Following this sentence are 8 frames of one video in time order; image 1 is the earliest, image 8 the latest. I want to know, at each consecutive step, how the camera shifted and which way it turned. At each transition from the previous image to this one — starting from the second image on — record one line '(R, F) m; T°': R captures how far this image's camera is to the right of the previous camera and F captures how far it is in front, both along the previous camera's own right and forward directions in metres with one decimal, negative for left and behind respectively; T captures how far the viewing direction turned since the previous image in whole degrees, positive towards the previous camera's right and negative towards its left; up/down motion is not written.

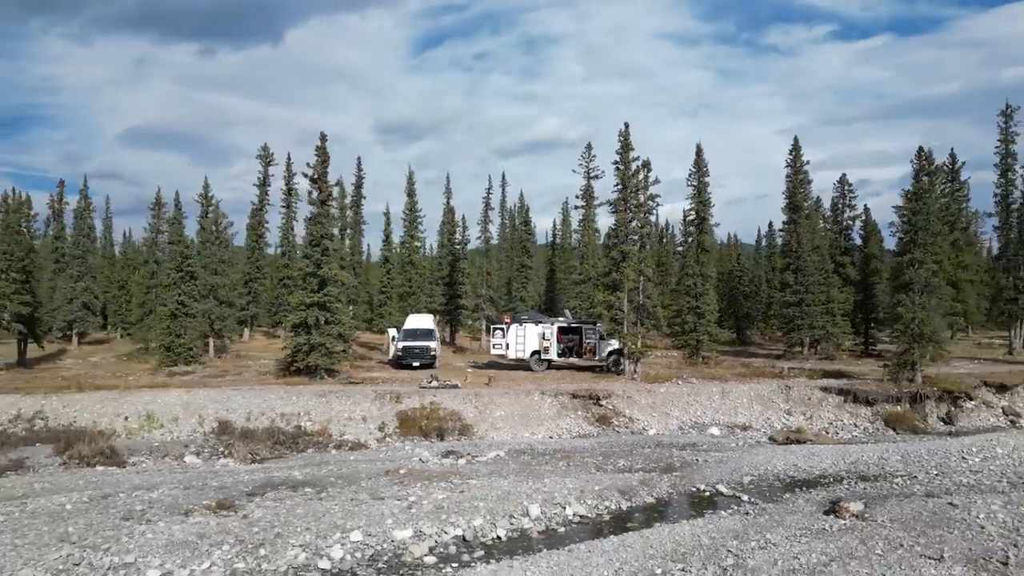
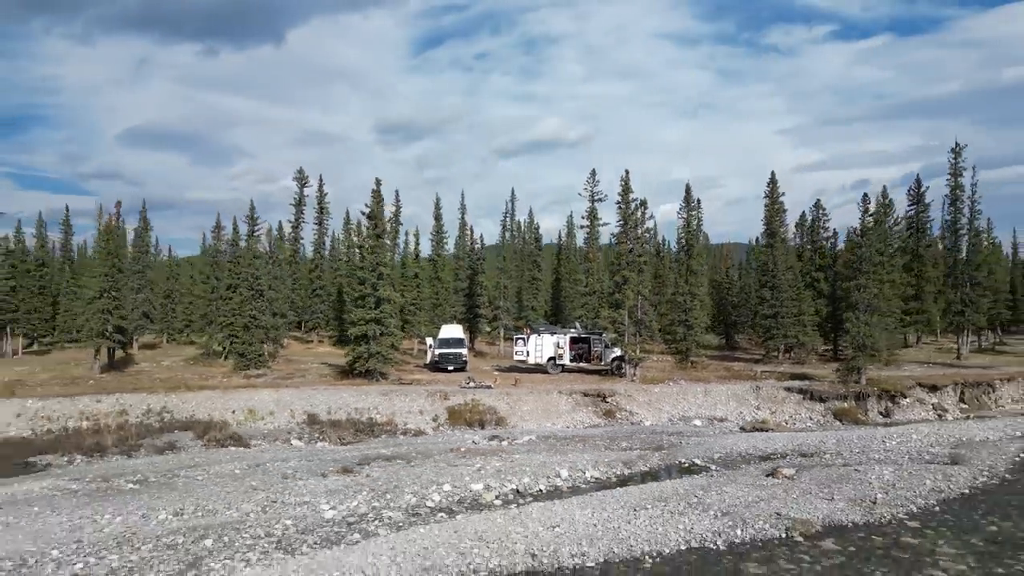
(-1.0, -6.1) m; 0°
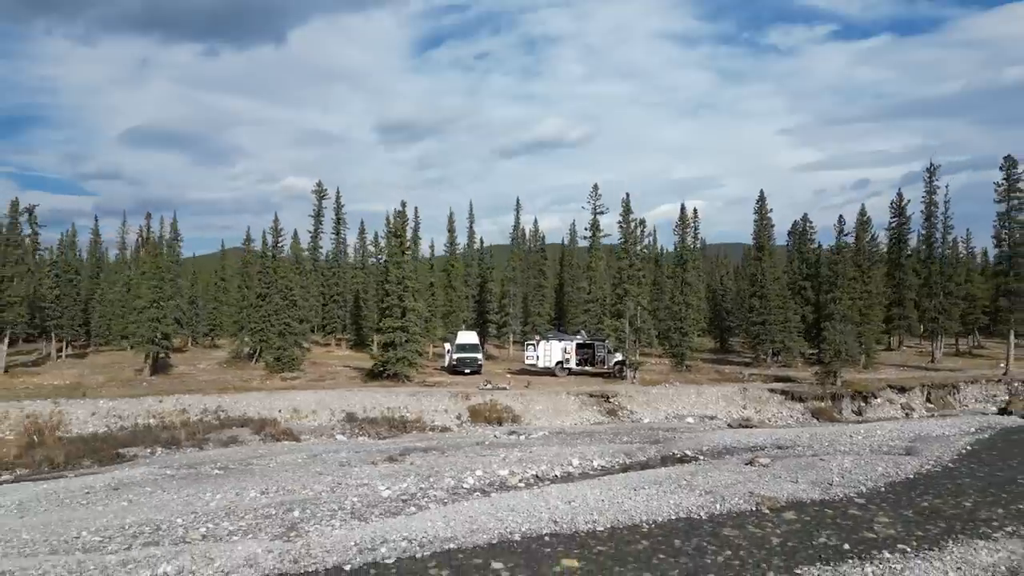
(-0.6, -3.8) m; 0°
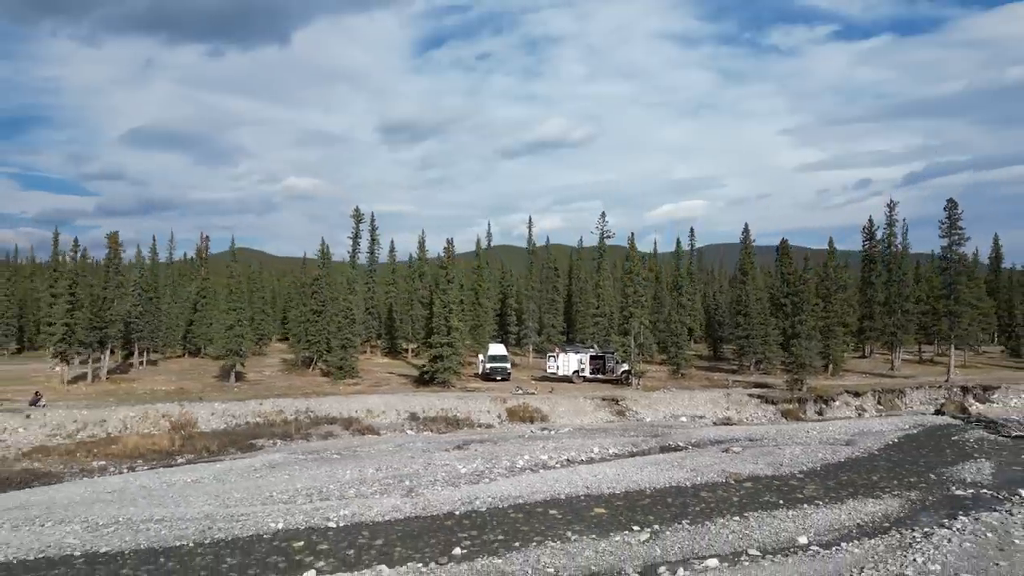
(-1.5, -8.3) m; 0°
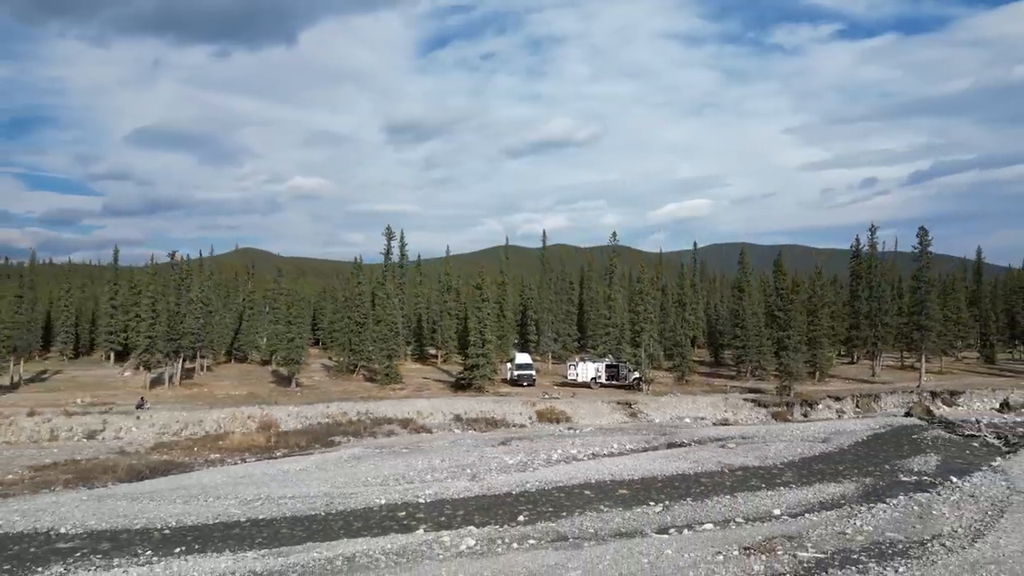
(-1.6, -7.1) m; 0°
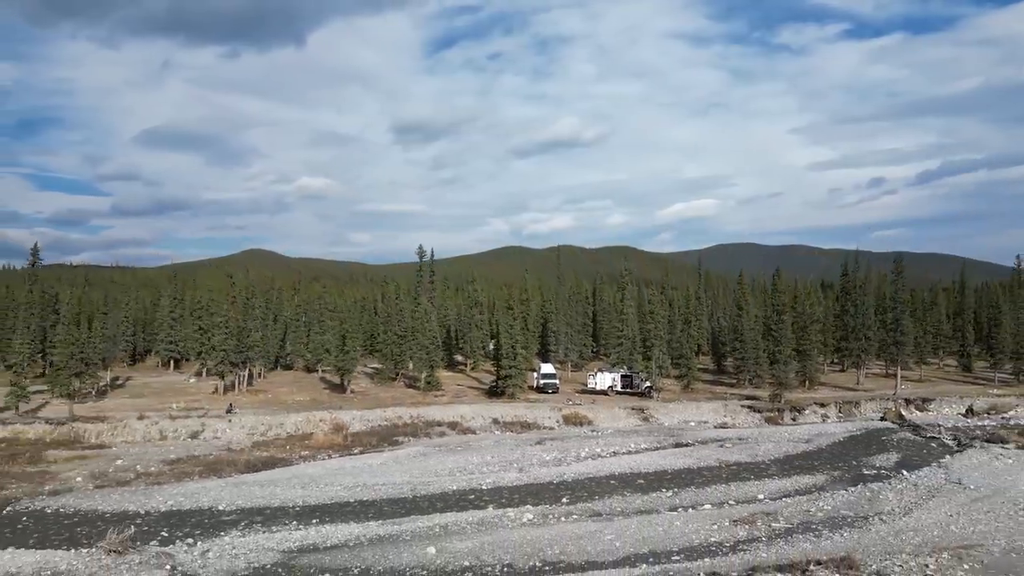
(-1.8, -8.3) m; 0°
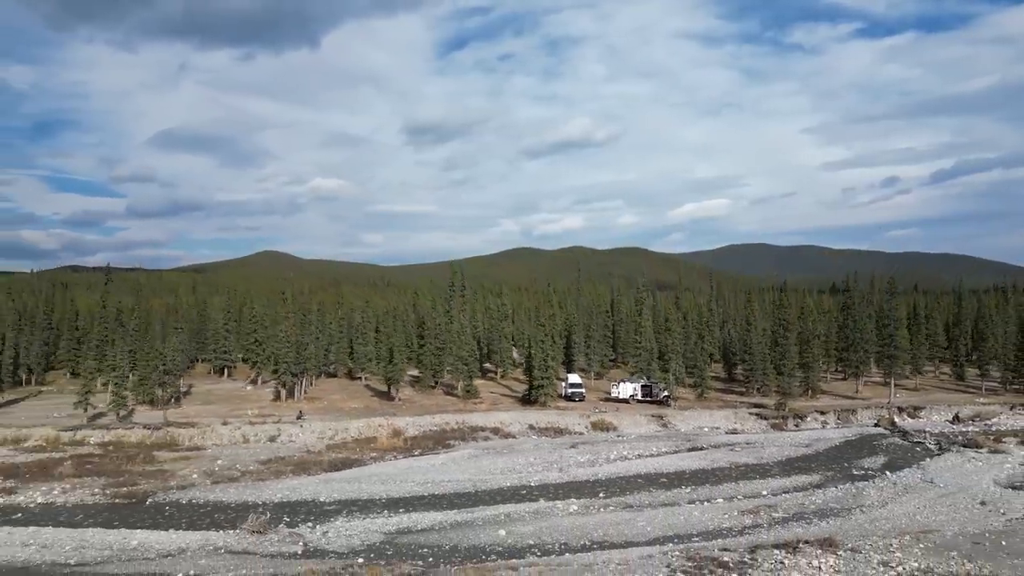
(-2.0, -7.5) m; -1°
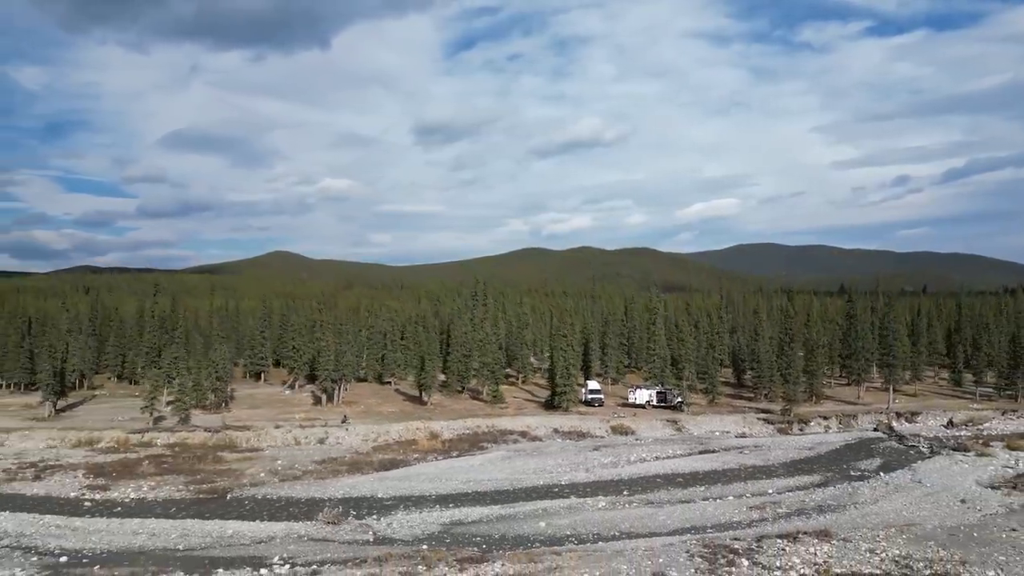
(-1.7, -5.6) m; -1°
